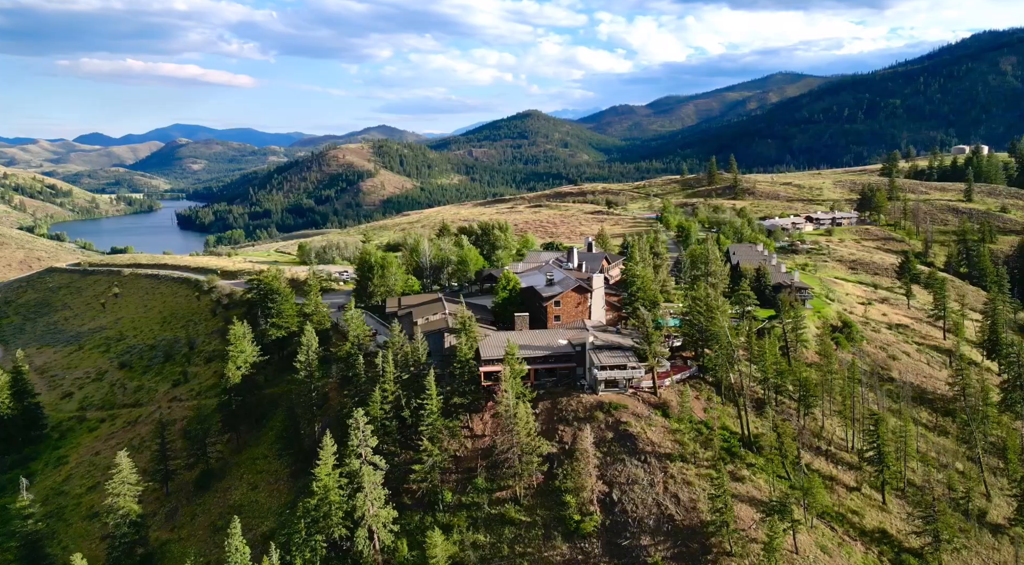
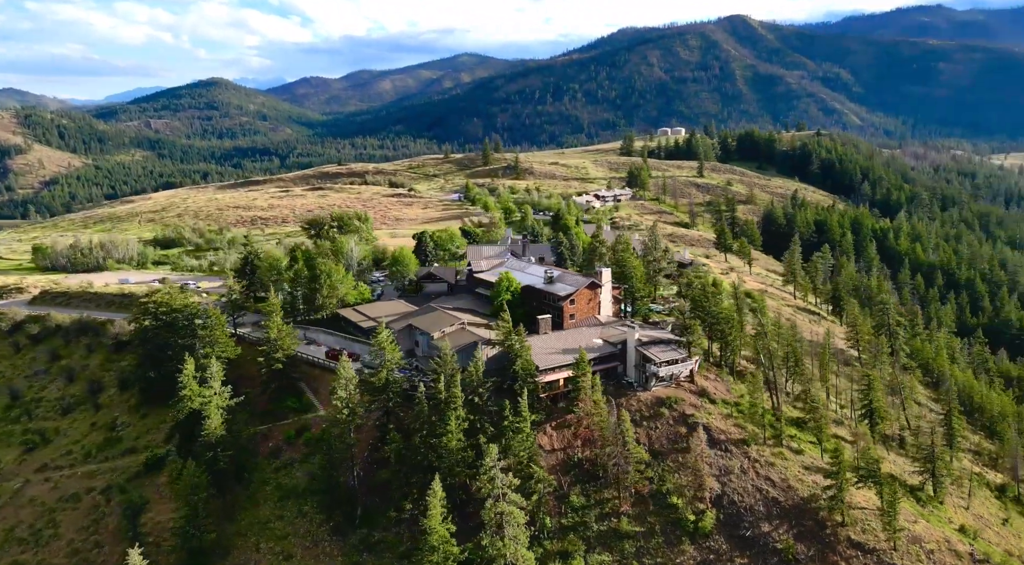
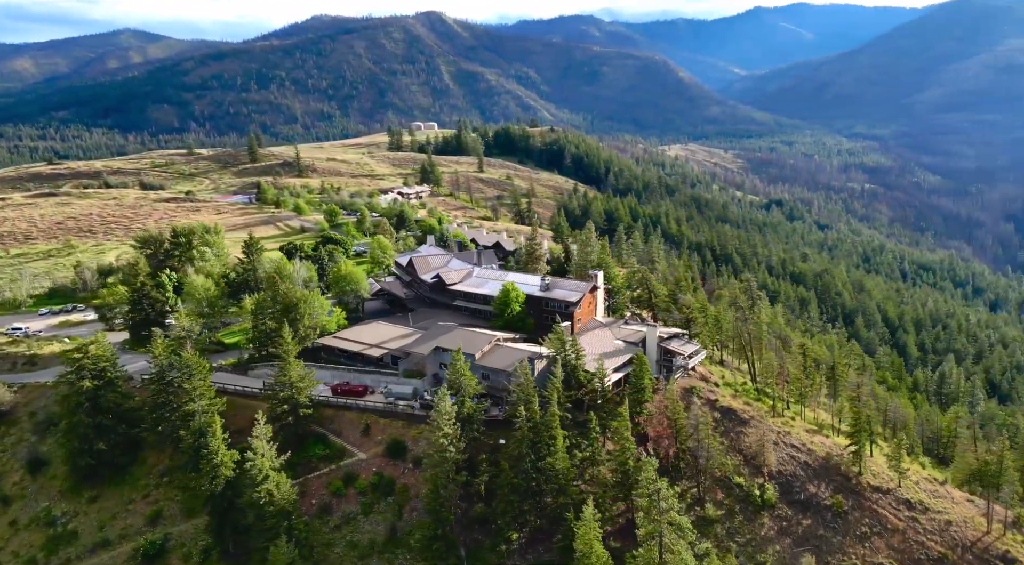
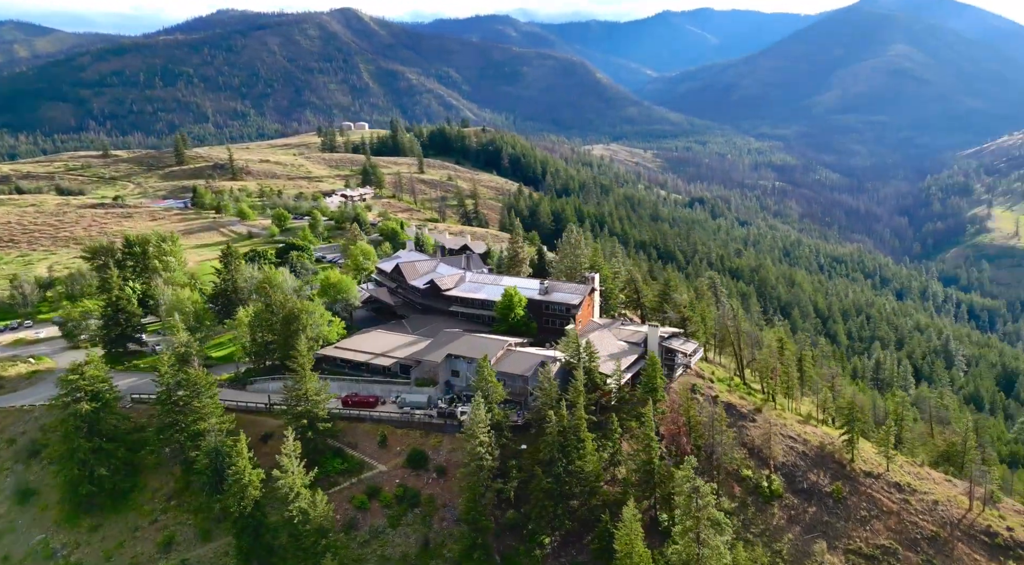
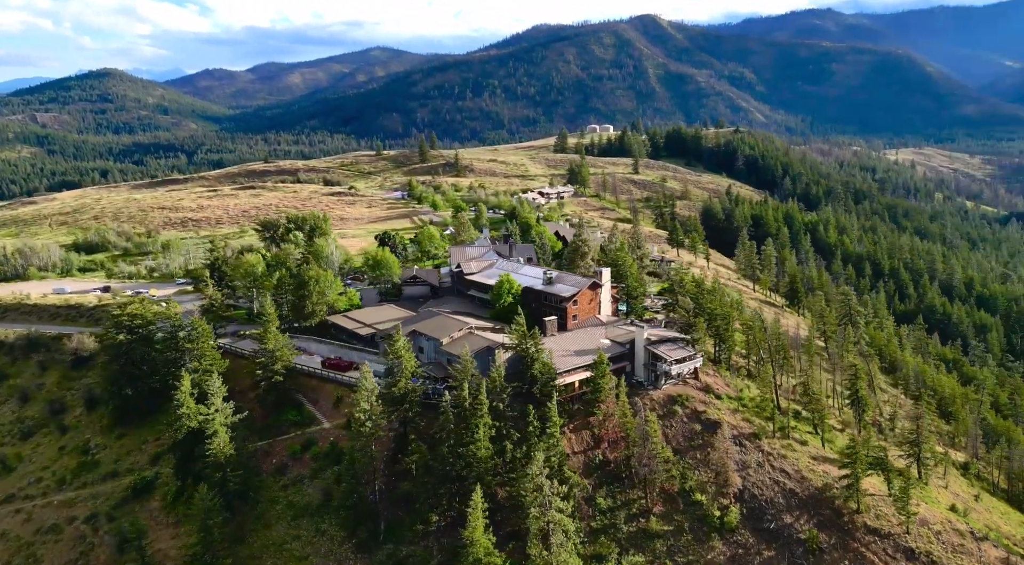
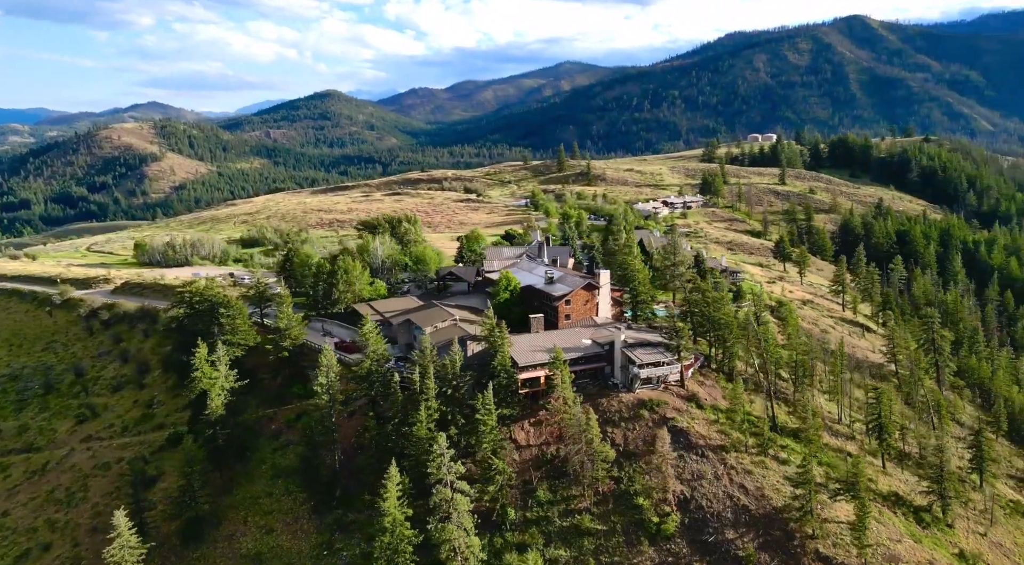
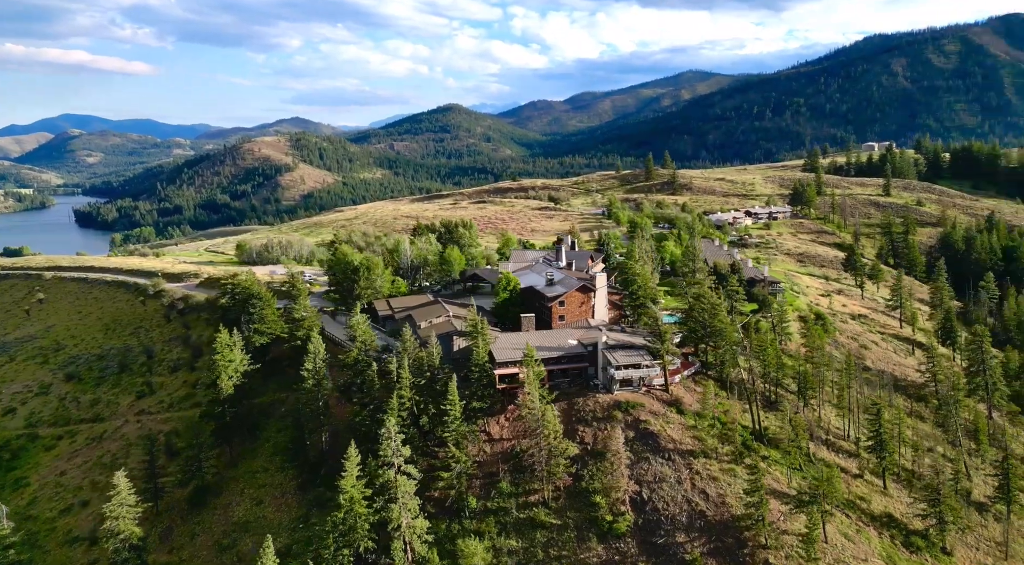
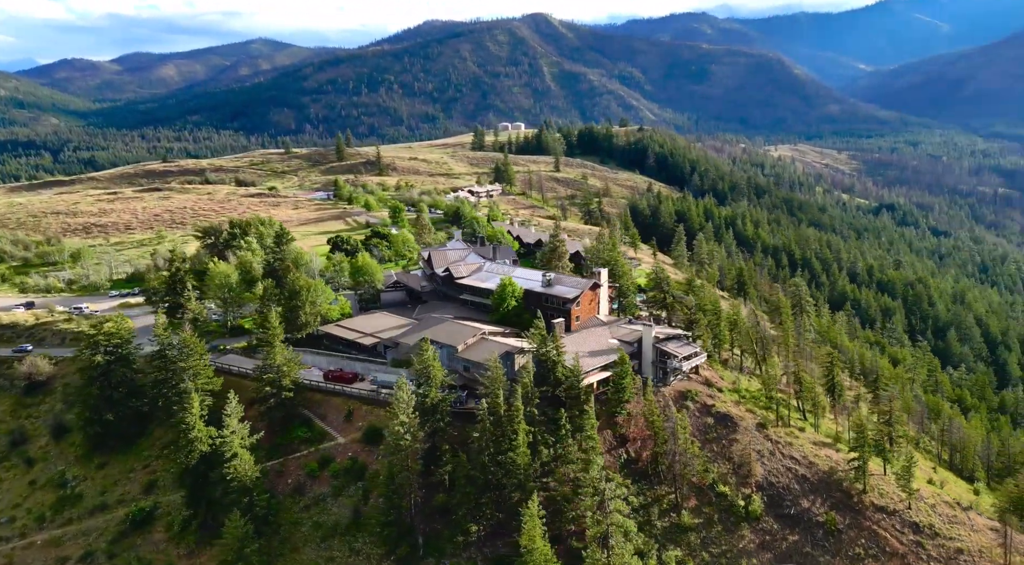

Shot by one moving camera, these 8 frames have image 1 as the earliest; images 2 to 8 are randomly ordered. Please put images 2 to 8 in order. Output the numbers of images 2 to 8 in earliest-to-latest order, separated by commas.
7, 6, 2, 5, 8, 3, 4
